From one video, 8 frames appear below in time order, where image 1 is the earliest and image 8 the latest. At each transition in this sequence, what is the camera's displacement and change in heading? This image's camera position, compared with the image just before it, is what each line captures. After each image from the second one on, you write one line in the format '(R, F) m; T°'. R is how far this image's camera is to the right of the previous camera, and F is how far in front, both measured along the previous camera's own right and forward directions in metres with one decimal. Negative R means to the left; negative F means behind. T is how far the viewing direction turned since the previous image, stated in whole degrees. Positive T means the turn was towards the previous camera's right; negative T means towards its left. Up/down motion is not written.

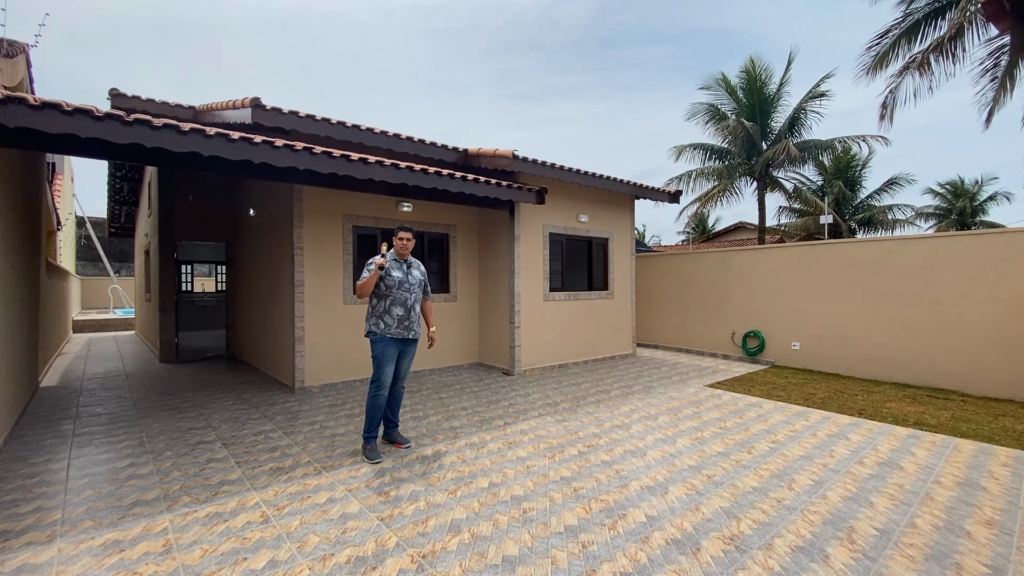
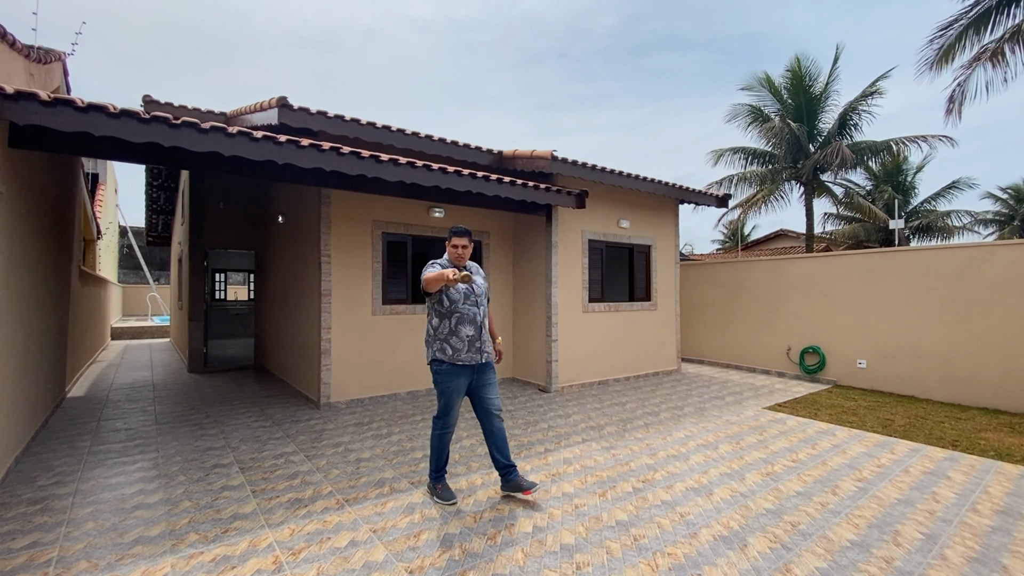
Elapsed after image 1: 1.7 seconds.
(-0.1, +0.5) m; -3°
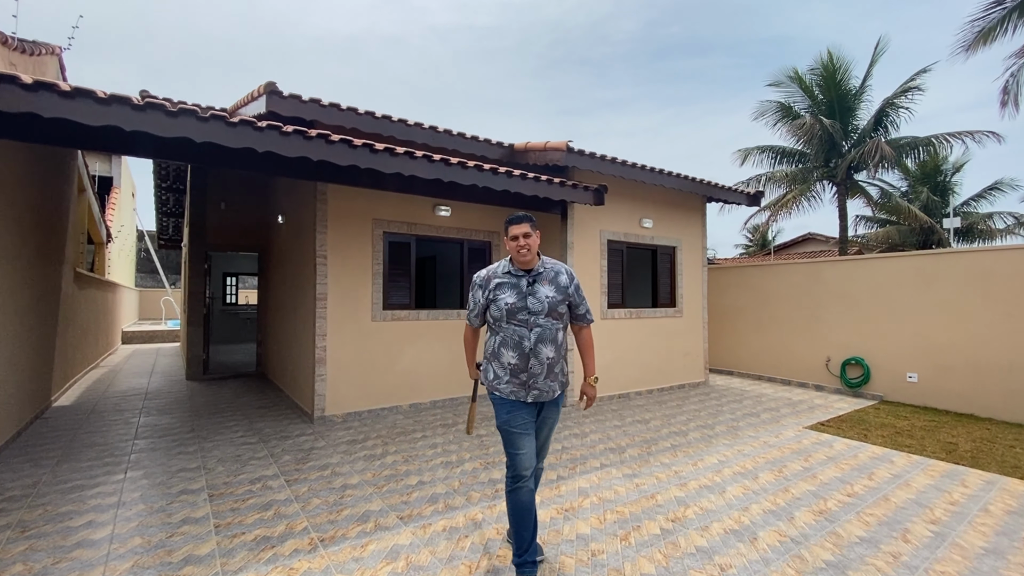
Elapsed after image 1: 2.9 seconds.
(+0.1, +0.6) m; -2°
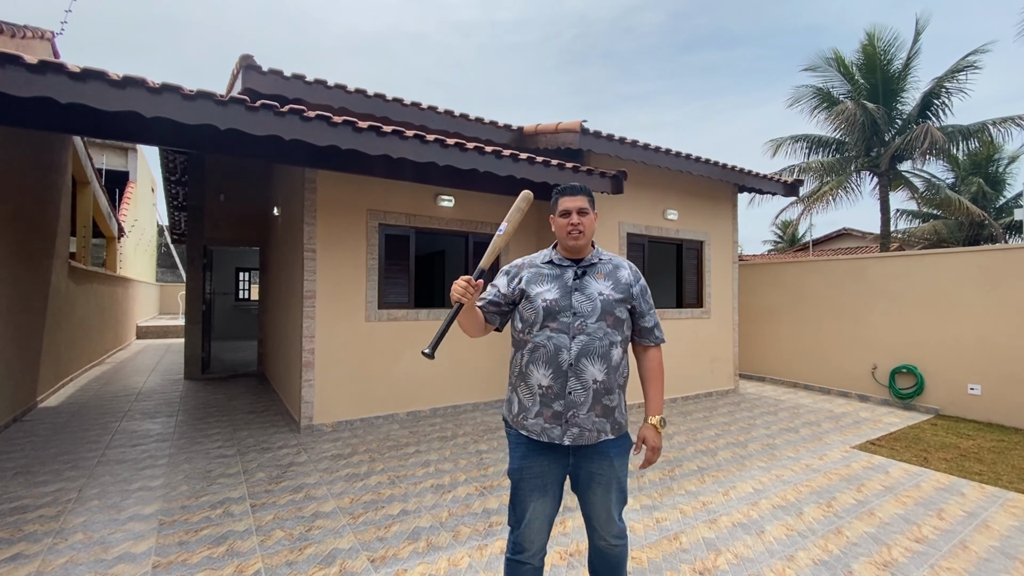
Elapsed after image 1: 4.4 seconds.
(+0.2, +0.6) m; -3°
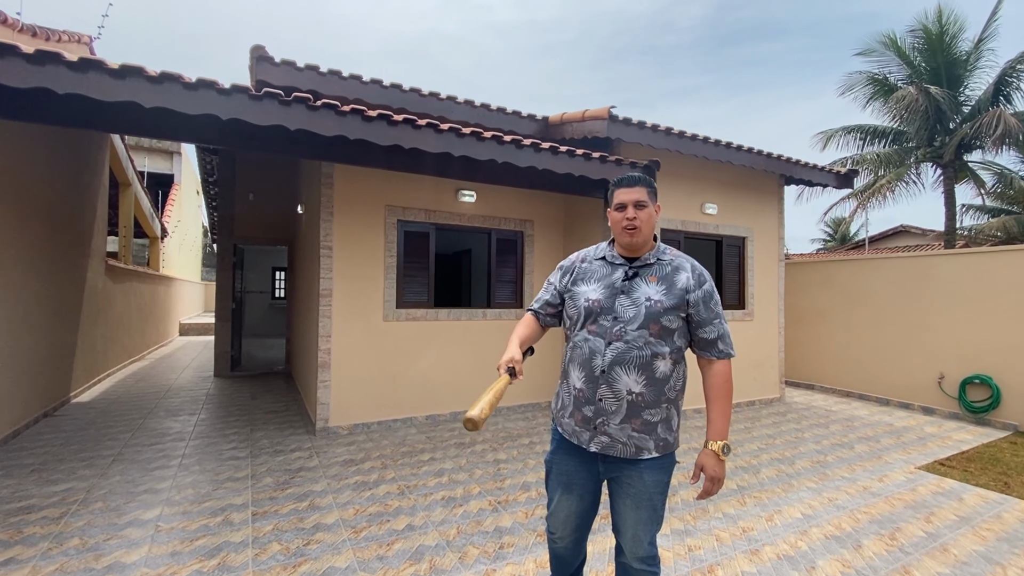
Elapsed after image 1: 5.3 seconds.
(+0.1, +0.3) m; -4°
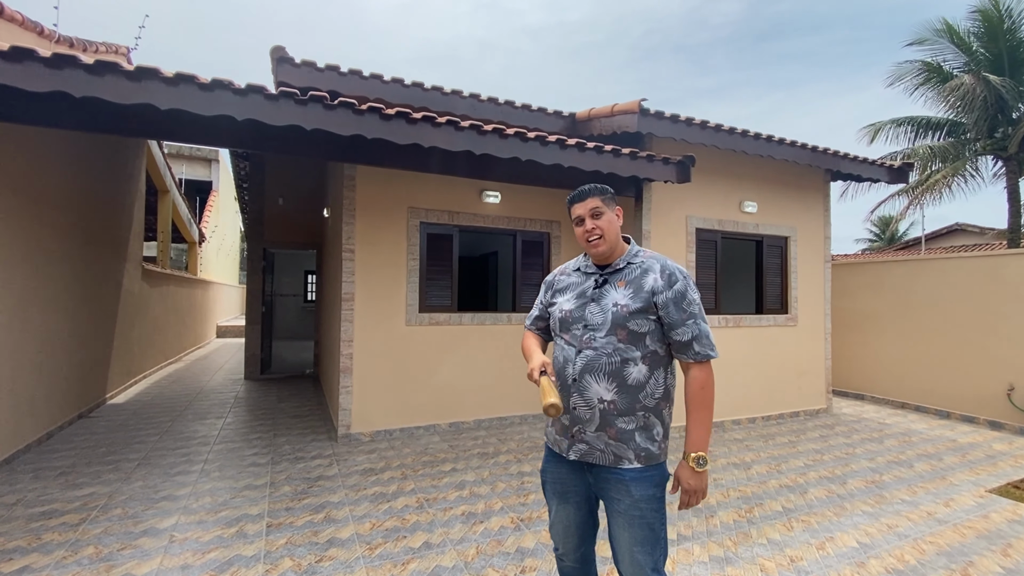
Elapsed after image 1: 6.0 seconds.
(+0.1, +0.2) m; -4°
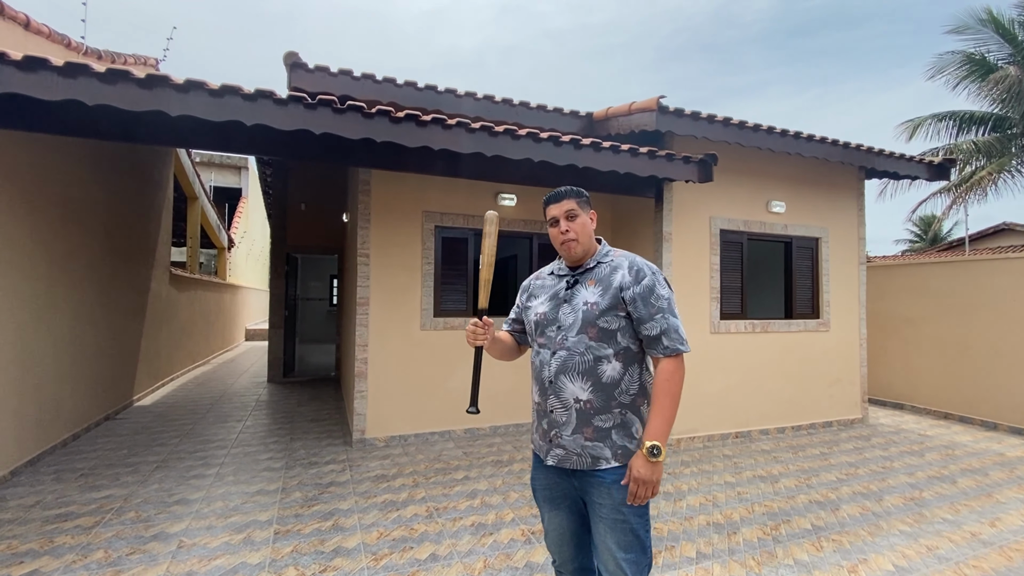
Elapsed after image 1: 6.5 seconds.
(+0.1, +0.1) m; -3°
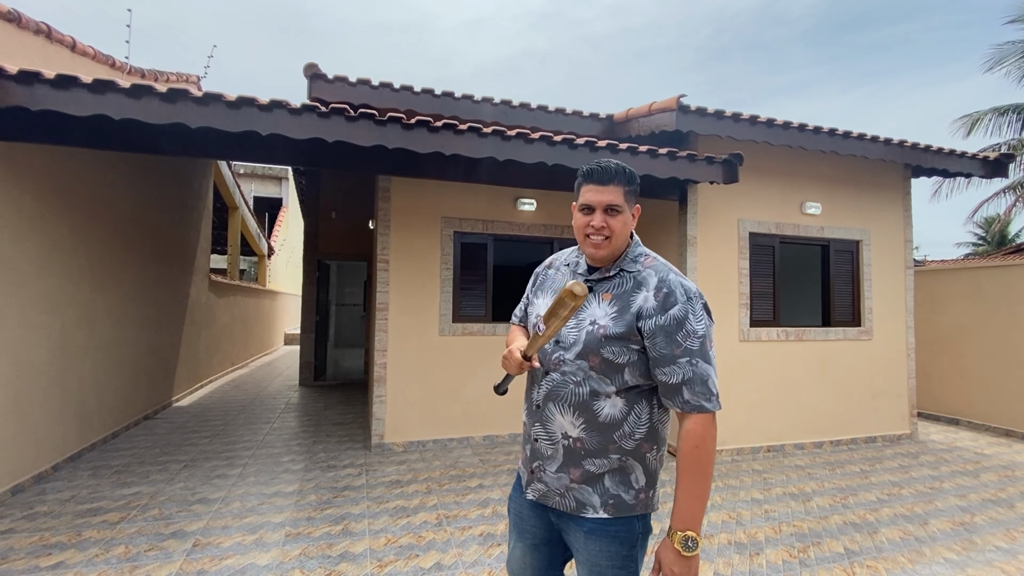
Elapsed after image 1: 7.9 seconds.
(+0.2, +0.1) m; -4°
